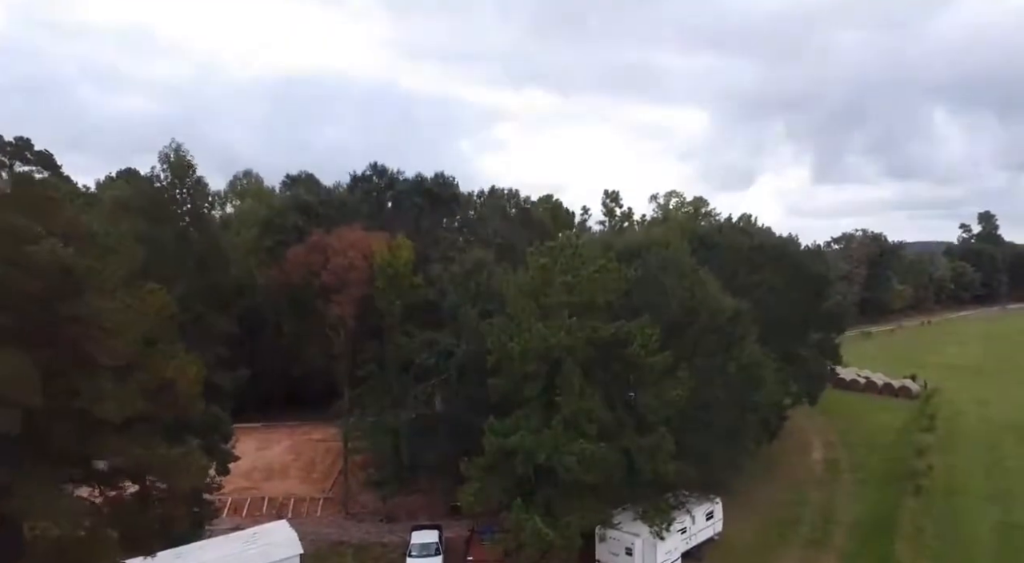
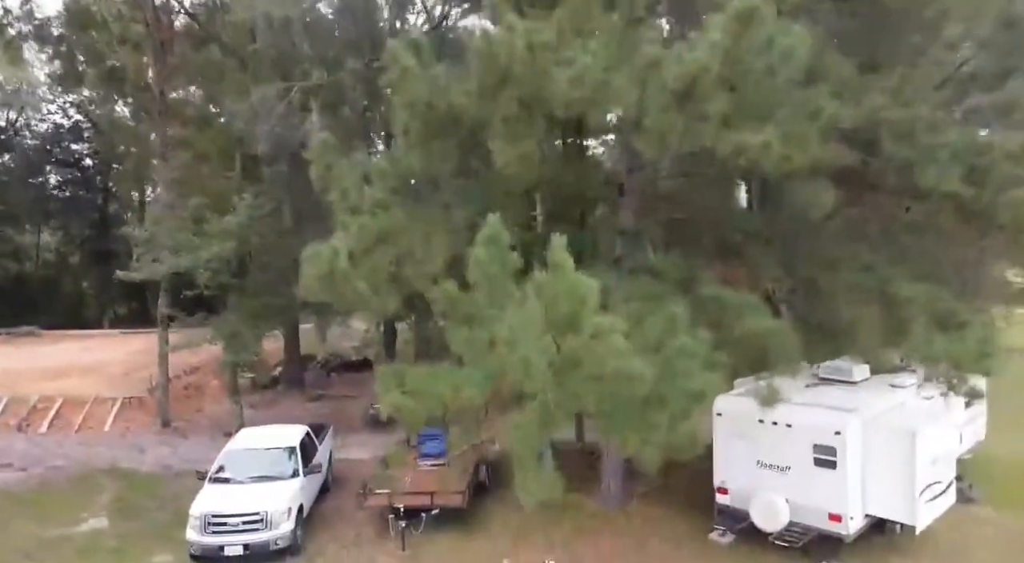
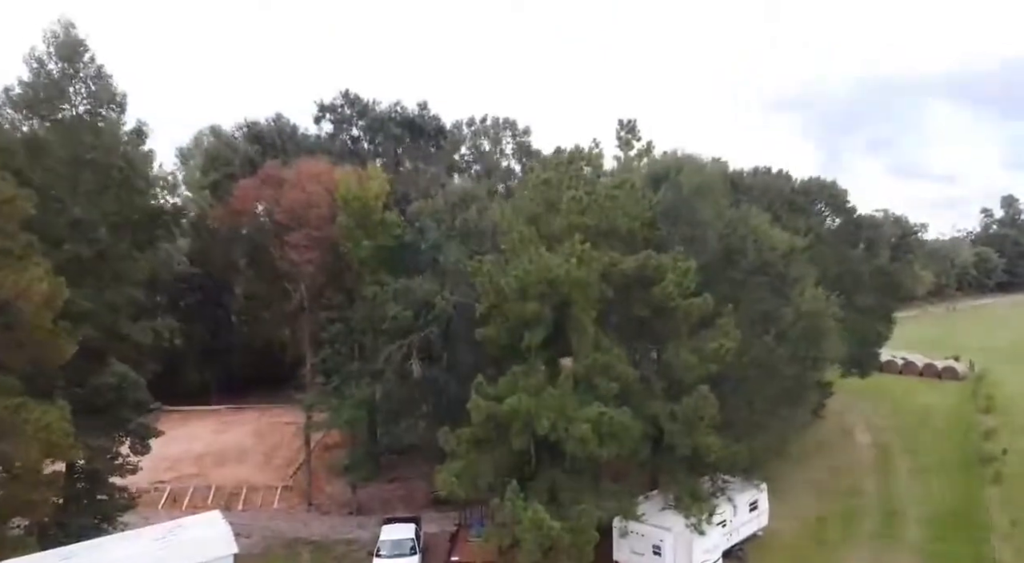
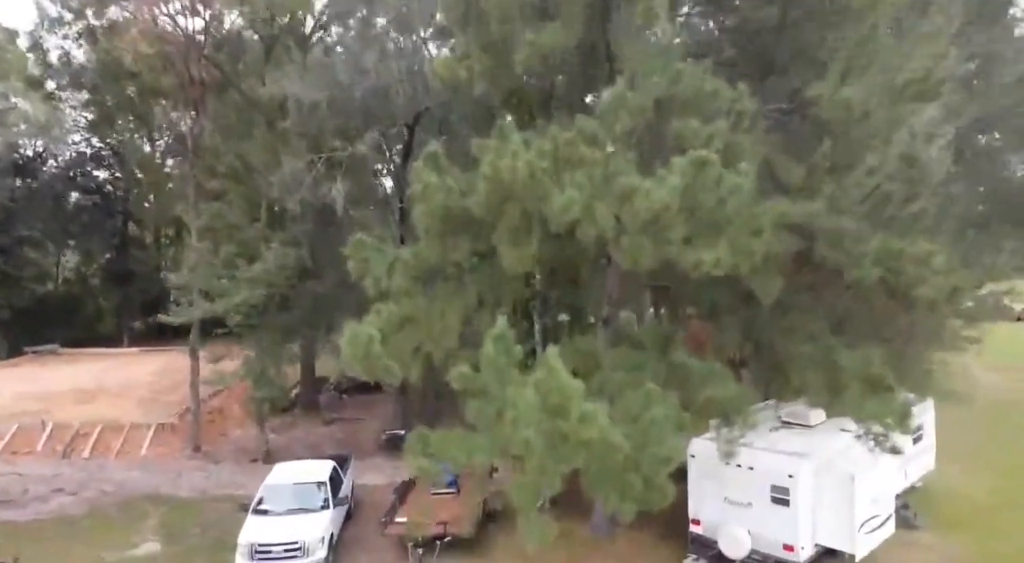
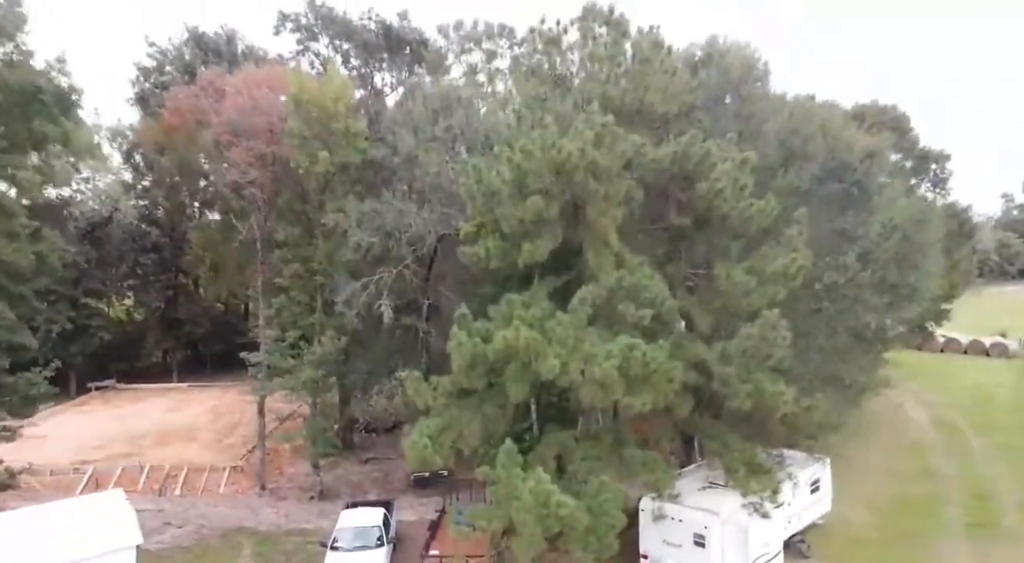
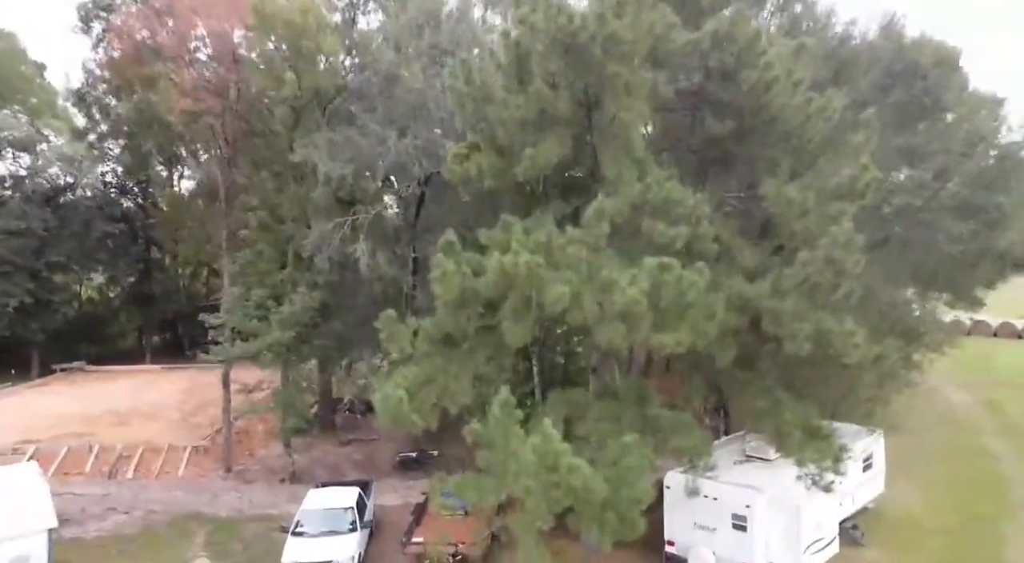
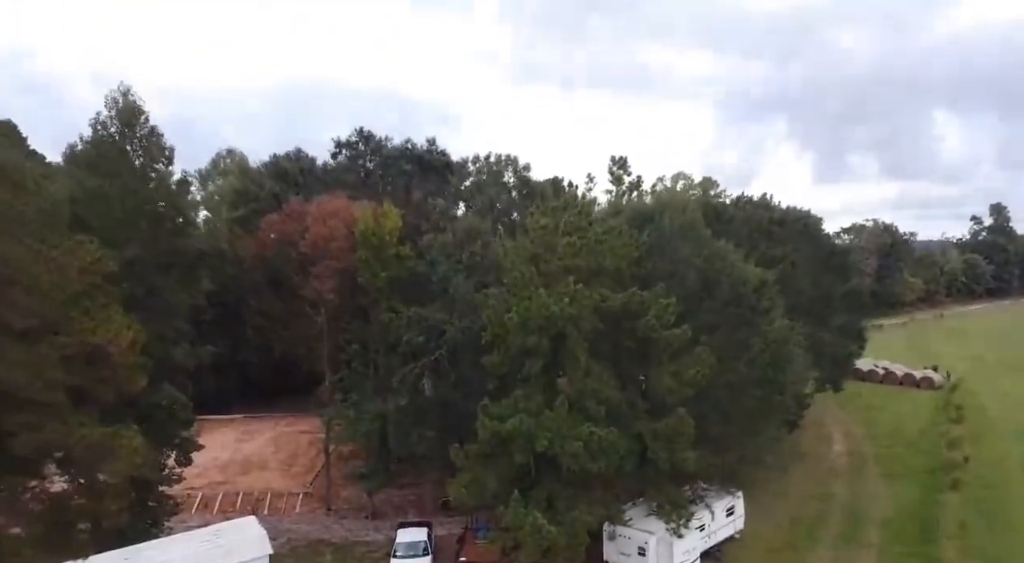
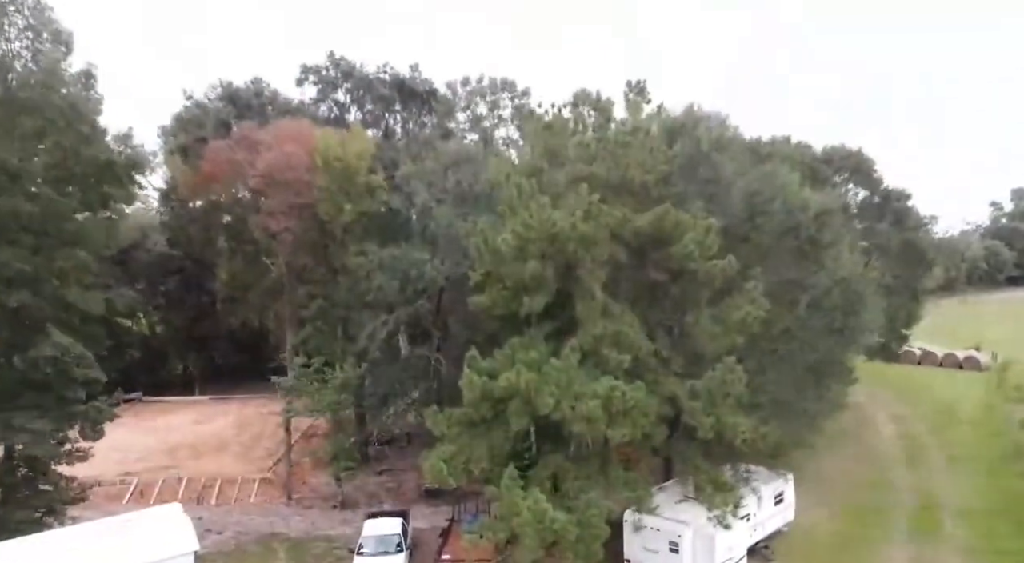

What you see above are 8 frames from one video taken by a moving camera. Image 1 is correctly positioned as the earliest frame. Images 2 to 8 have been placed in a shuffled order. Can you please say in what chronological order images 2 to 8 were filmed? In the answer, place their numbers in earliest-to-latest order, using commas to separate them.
7, 3, 8, 5, 6, 4, 2
